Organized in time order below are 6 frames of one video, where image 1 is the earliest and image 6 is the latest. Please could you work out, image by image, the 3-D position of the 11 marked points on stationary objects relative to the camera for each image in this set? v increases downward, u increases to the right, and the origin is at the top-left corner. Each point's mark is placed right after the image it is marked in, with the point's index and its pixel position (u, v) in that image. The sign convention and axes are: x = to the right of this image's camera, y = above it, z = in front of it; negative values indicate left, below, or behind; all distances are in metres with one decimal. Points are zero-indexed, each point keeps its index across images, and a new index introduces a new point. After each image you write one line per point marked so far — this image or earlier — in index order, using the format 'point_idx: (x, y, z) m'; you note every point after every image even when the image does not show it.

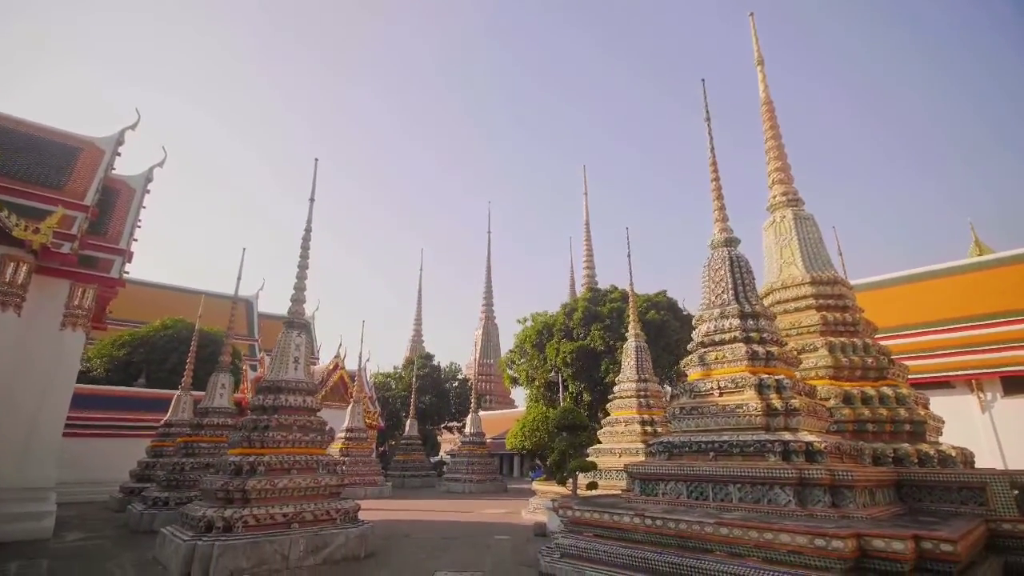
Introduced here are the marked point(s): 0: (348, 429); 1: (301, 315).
0: (-5.6, -4.8, +17.2) m
1: (-3.2, -0.4, +7.6) m
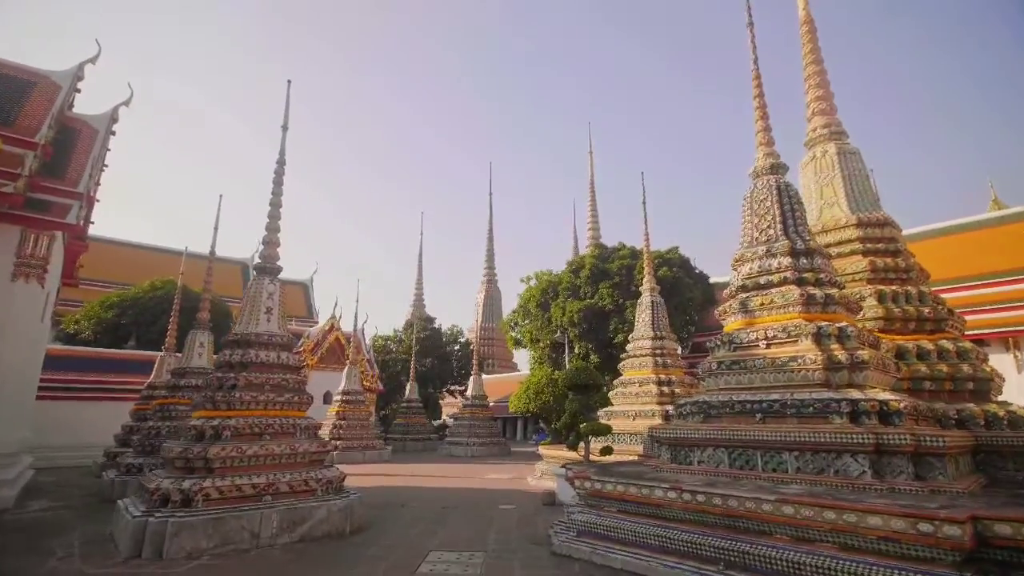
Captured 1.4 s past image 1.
0: (-5.5, -3.4, +16.4) m
1: (-3.1, +0.4, +6.6) m
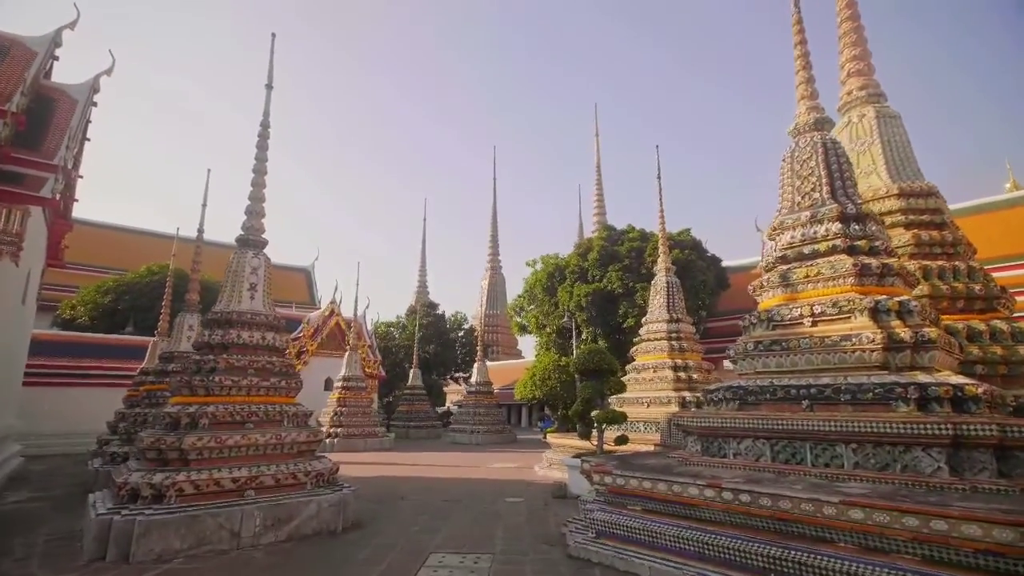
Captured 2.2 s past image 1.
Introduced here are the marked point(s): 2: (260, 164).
0: (-5.3, -2.9, +16.0) m
1: (-3.0, +0.7, +6.0) m
2: (-3.1, +1.5, +6.2) m
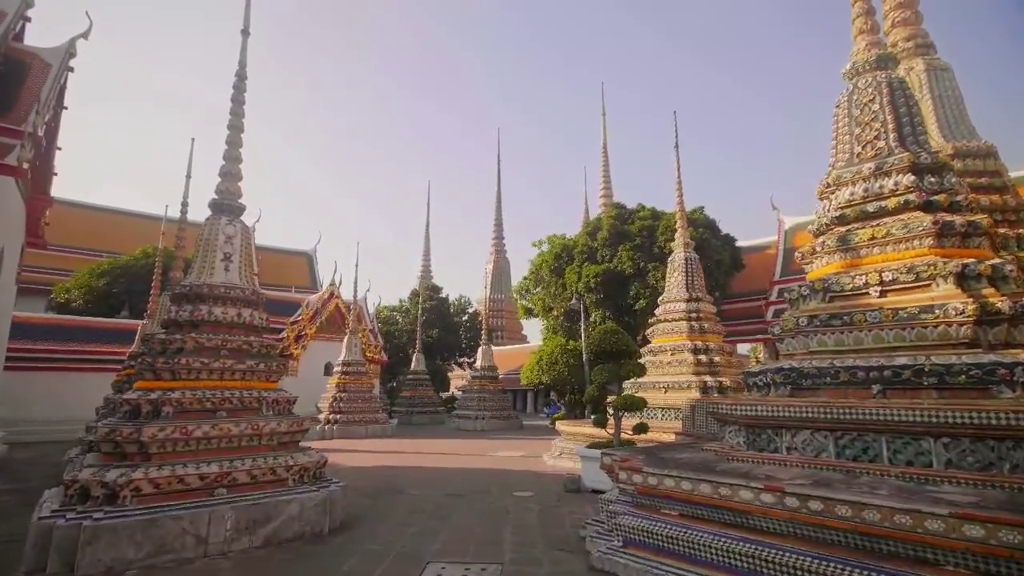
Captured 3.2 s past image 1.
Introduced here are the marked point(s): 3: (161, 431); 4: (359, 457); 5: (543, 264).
0: (-5.1, -2.3, +15.4) m
1: (-2.9, +1.0, +5.3) m
2: (-3.0, +1.8, +5.5) m
3: (-2.8, -1.1, +4.0) m
4: (-3.0, -3.4, +10.0) m
5: (+1.1, +0.9, +18.3) m
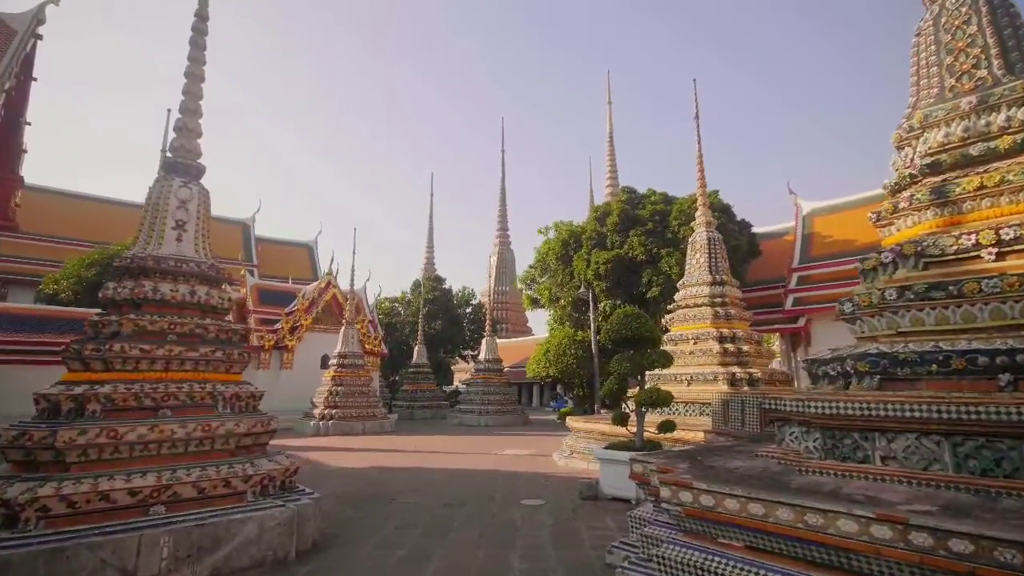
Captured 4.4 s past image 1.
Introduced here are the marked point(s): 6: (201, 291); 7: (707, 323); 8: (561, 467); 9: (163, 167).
0: (-5.0, -1.9, +14.6) m
1: (-2.9, +1.2, +4.5) m
2: (-2.9, +2.1, +4.6) m
3: (-2.8, -0.9, +3.2) m
4: (-2.9, -3.1, +9.2) m
5: (+1.3, +1.3, +17.4) m
6: (-2.5, 0.0, +4.1) m
7: (+3.1, -0.6, +8.0) m
8: (+0.7, -2.6, +7.3) m
9: (-3.1, +1.0, +4.4) m
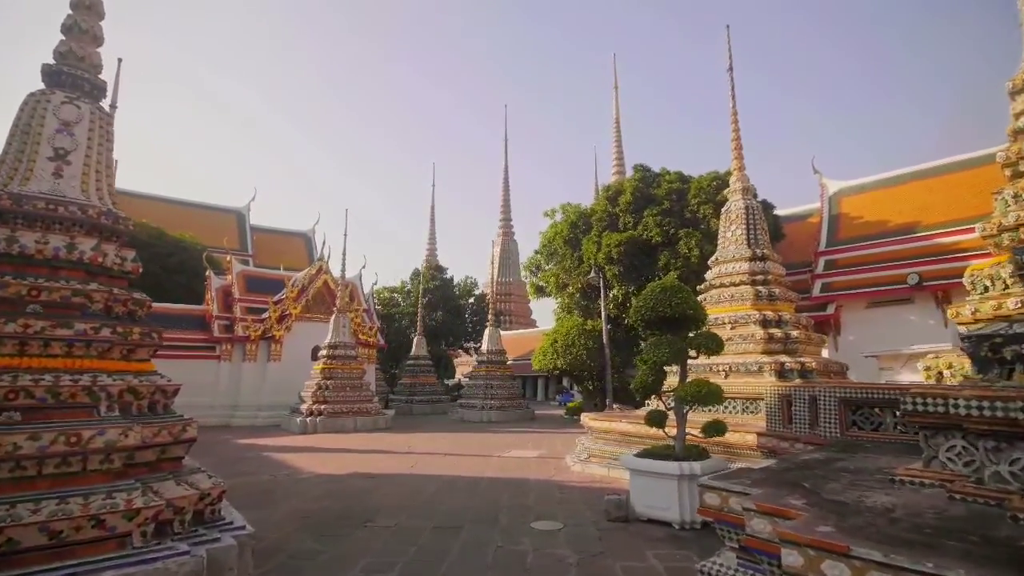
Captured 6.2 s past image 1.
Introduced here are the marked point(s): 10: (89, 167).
0: (-4.8, -1.5, +13.5) m
1: (-2.8, +1.5, +3.3) m
2: (-2.9, +2.3, +3.4) m
3: (-2.7, -0.7, +2.1) m
4: (-2.8, -2.7, +8.1) m
5: (+1.4, +1.7, +16.2) m
6: (-2.5, +0.3, +2.9) m
7: (+3.2, -0.2, +6.8) m
8: (+0.8, -2.3, +6.2) m
9: (-3.0, +1.3, +3.2) m
10: (-2.6, +0.8, +3.1) m
